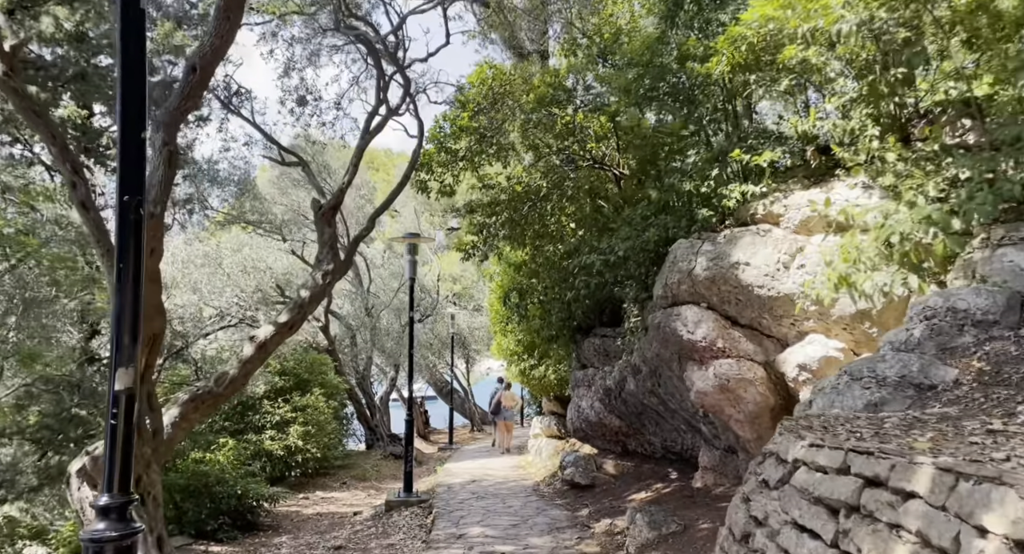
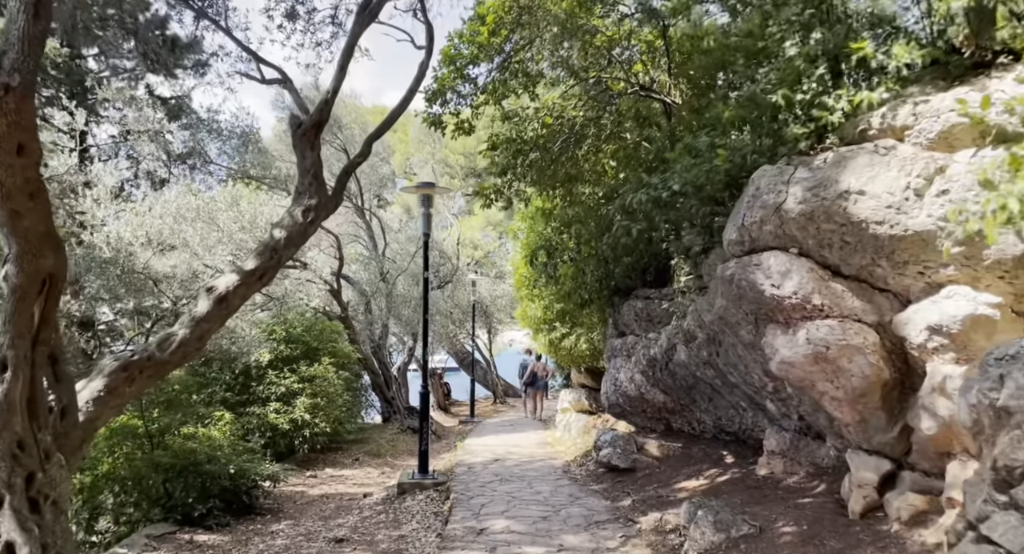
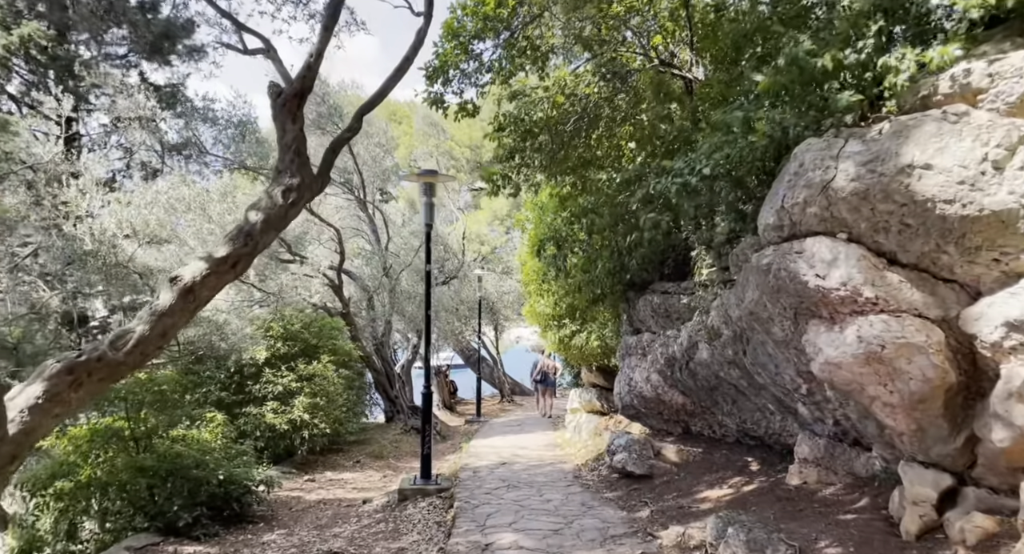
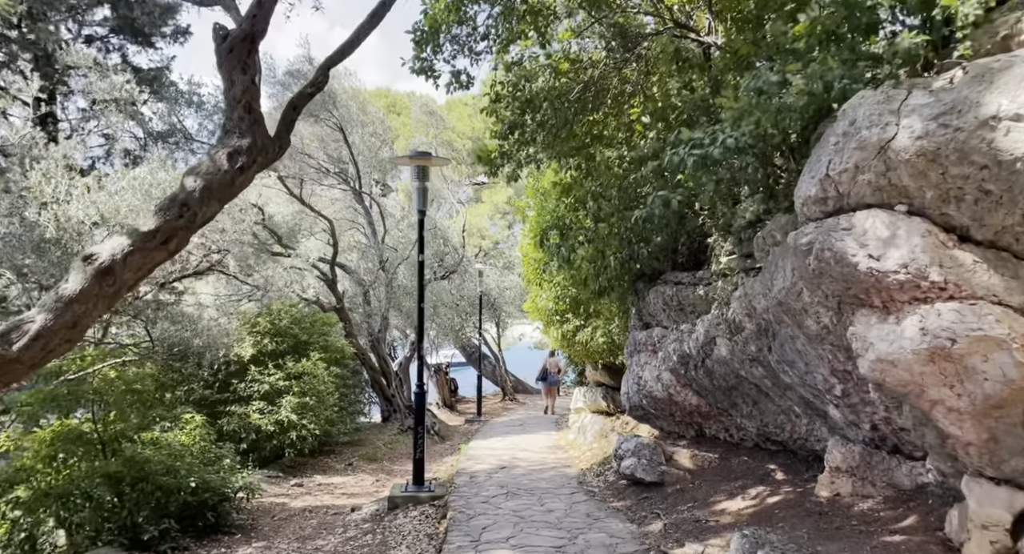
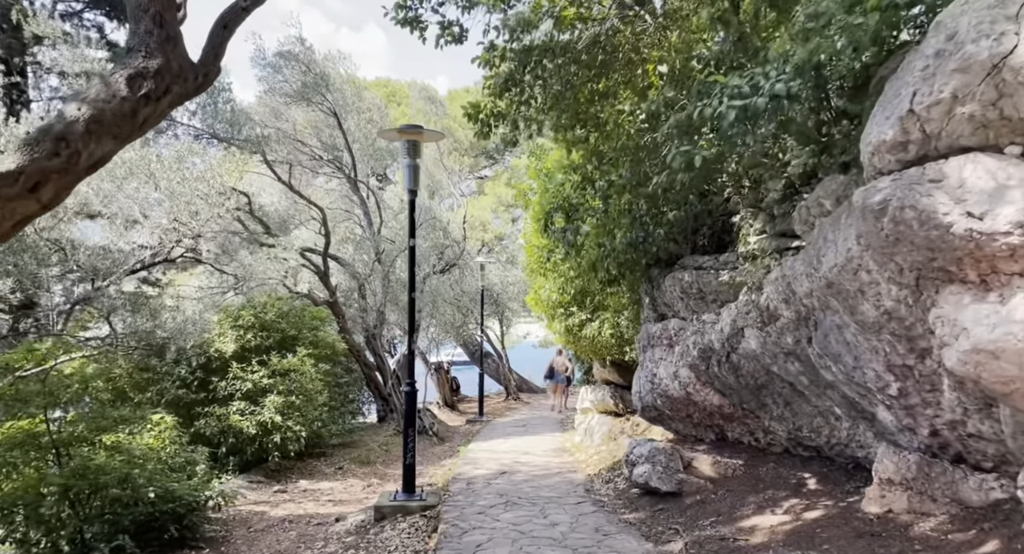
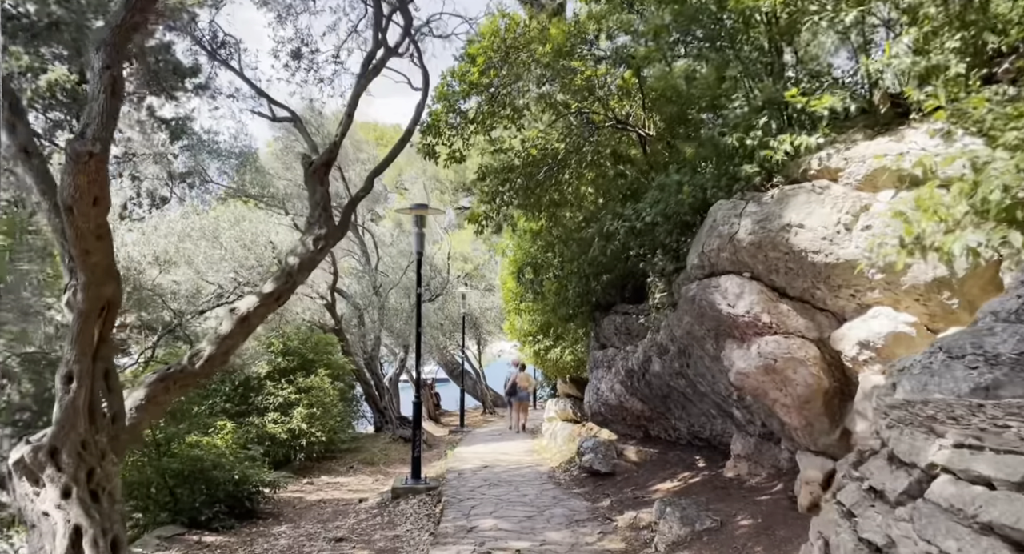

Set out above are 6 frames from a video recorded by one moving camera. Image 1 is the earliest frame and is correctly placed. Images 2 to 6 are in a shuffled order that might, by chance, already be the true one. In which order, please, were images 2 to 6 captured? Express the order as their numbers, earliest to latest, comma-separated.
6, 2, 3, 4, 5
